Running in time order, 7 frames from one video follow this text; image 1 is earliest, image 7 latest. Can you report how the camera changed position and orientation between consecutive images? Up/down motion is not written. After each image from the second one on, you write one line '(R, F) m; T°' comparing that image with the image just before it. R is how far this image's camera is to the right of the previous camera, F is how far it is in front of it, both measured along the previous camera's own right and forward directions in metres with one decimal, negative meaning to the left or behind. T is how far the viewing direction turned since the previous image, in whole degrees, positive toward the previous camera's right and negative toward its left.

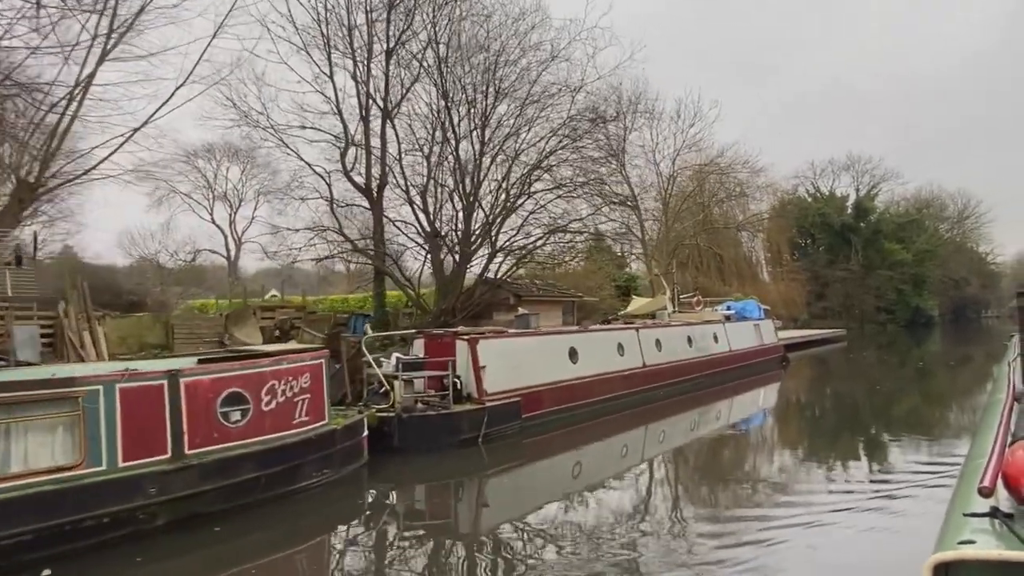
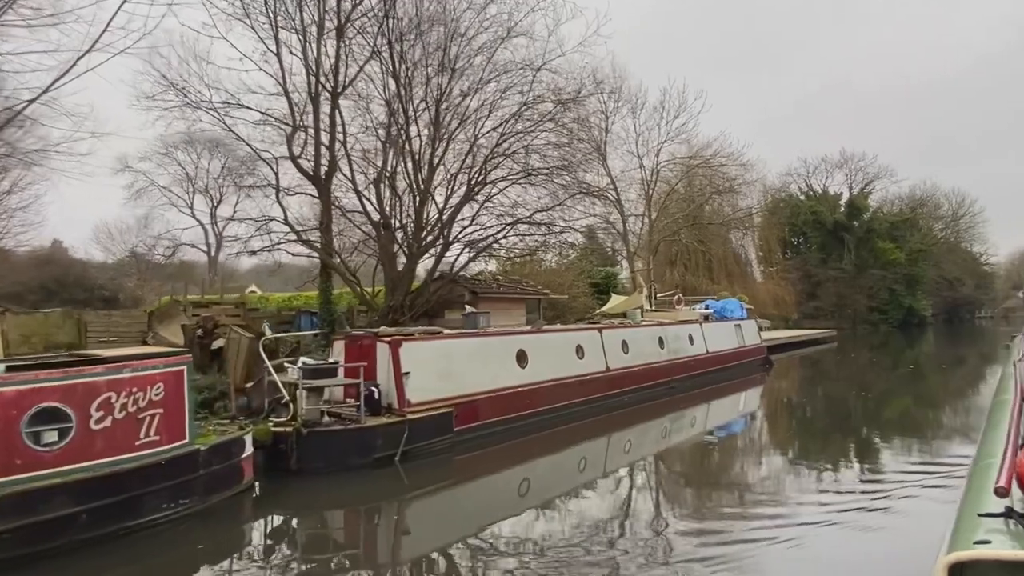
(+0.9, +1.2) m; 0°
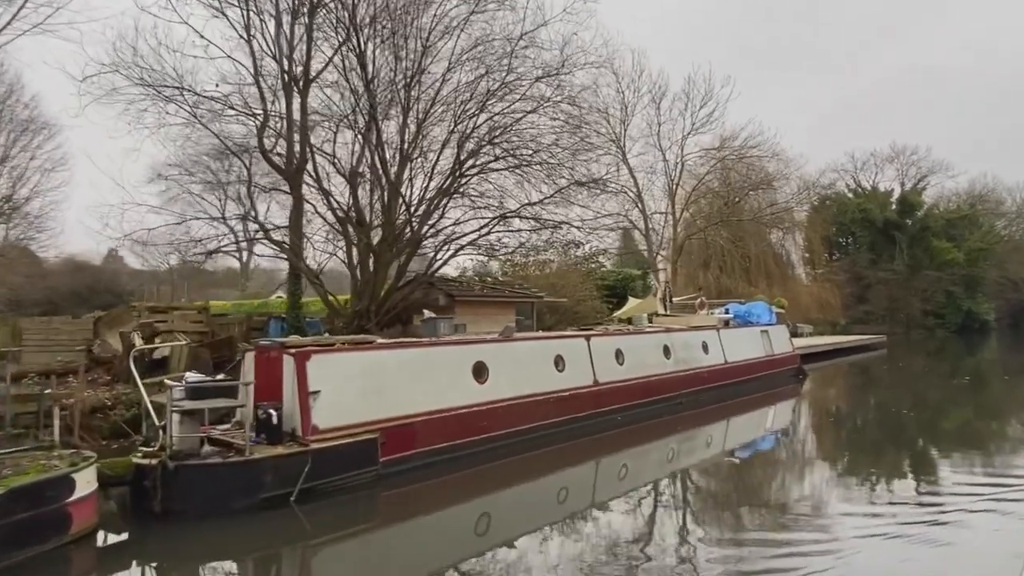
(+1.2, +1.6) m; -4°
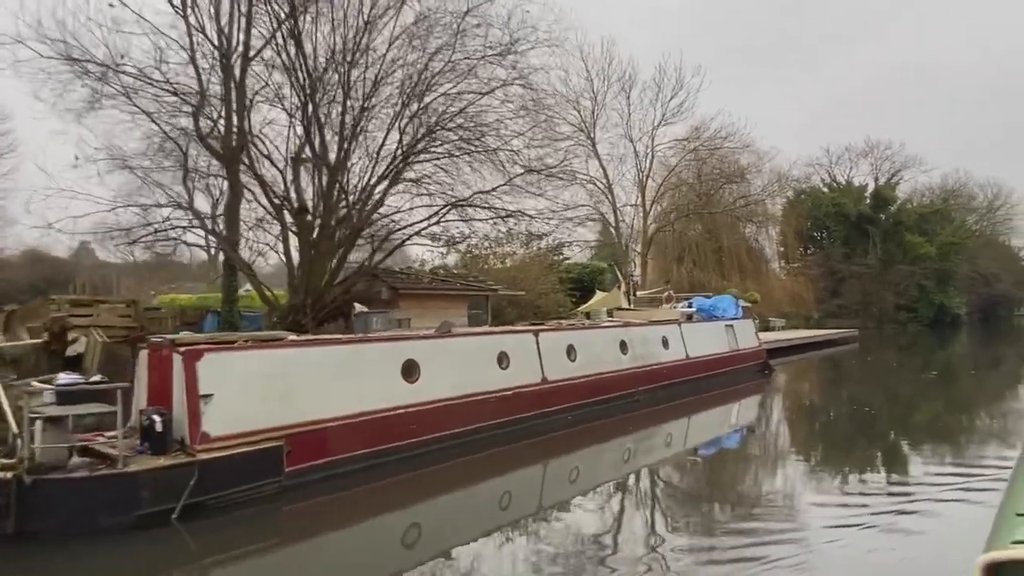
(+0.6, +0.6) m; +2°
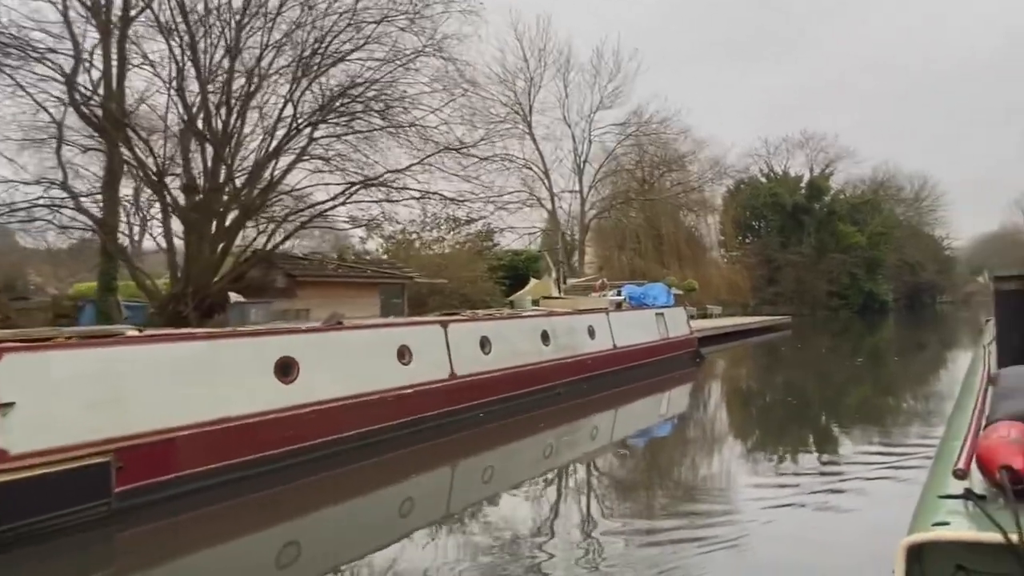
(+0.7, +0.8) m; +5°
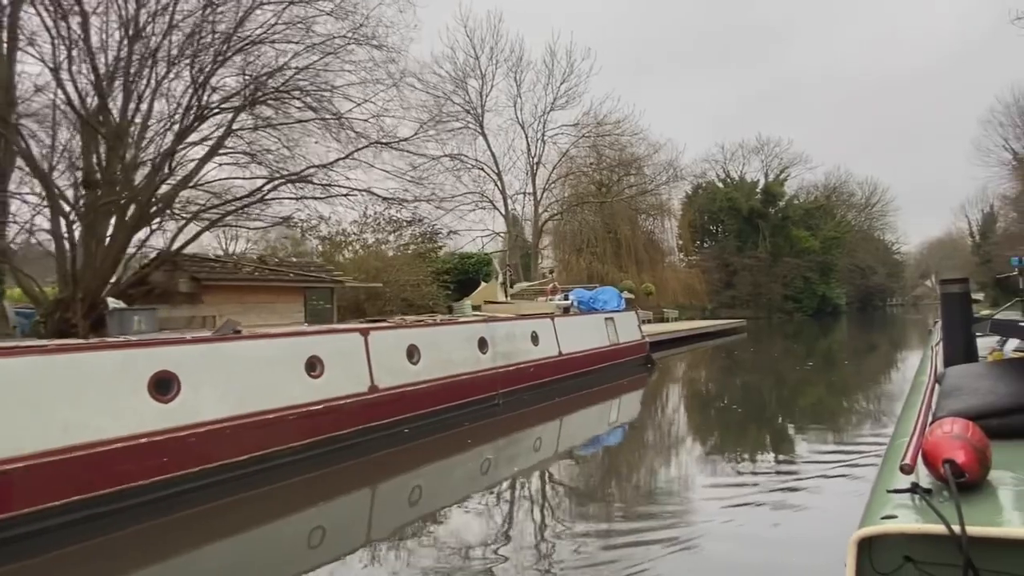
(+0.5, +0.7) m; +3°
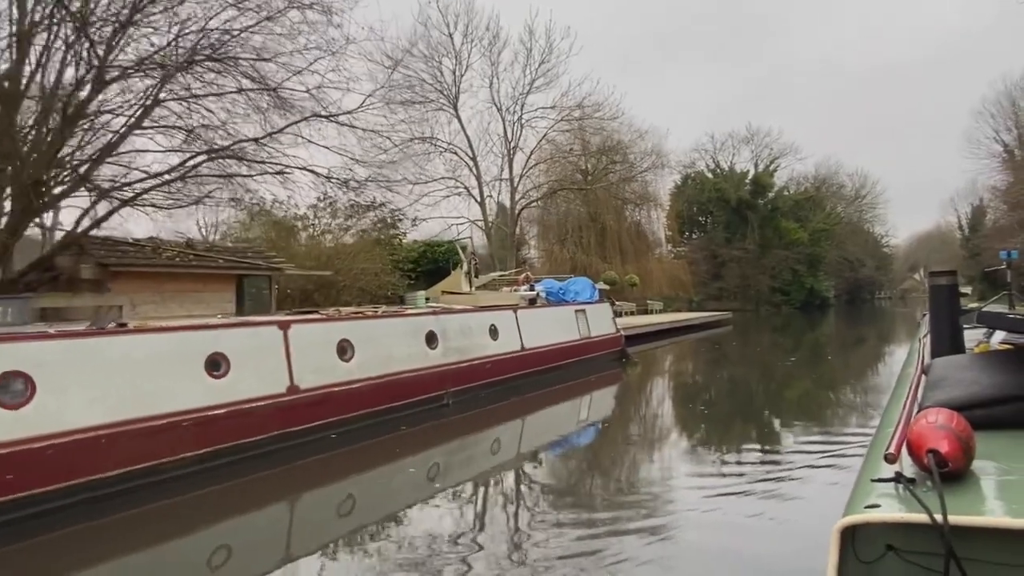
(+0.6, +0.9) m; +1°
